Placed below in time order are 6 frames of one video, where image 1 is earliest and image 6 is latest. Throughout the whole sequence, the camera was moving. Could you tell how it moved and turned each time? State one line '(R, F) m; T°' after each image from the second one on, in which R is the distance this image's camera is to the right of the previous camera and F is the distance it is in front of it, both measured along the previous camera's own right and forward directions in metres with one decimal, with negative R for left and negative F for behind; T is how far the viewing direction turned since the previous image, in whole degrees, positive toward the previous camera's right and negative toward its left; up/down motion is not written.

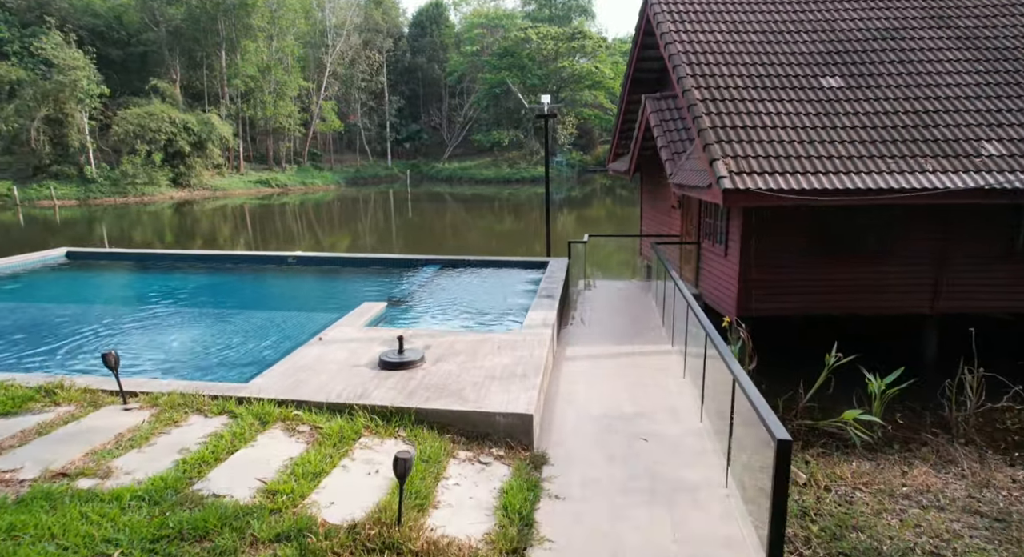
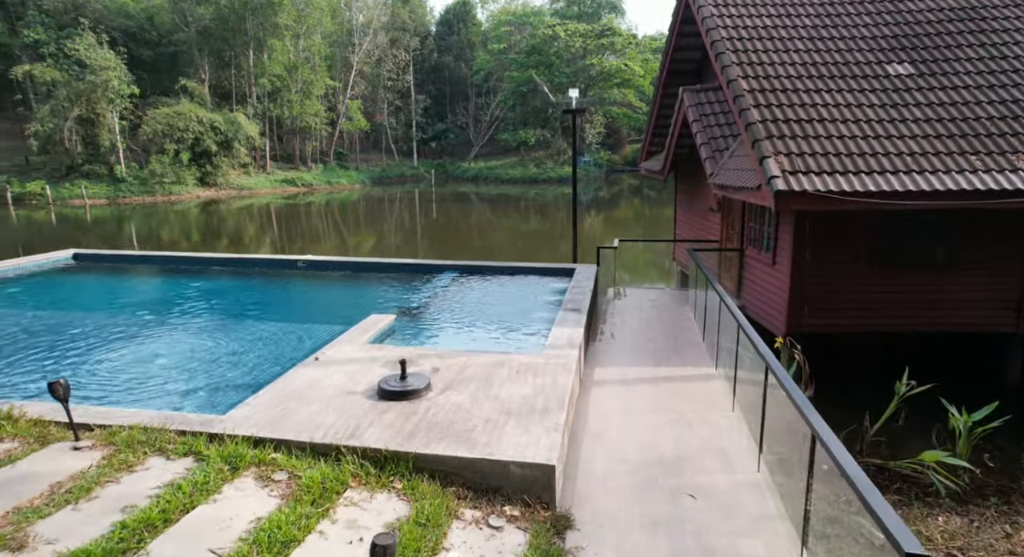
(0.0, +0.5) m; -2°
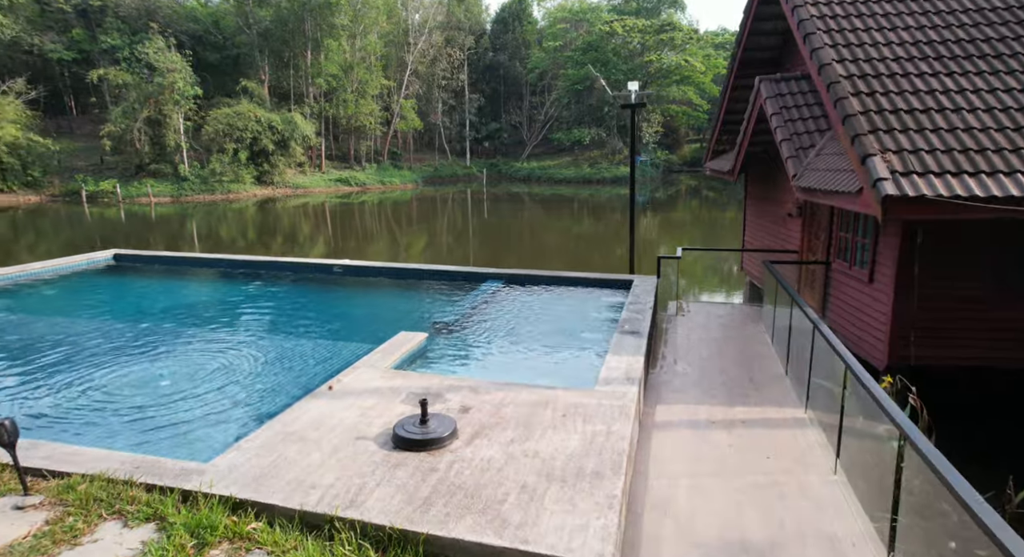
(0.0, +0.6) m; -5°
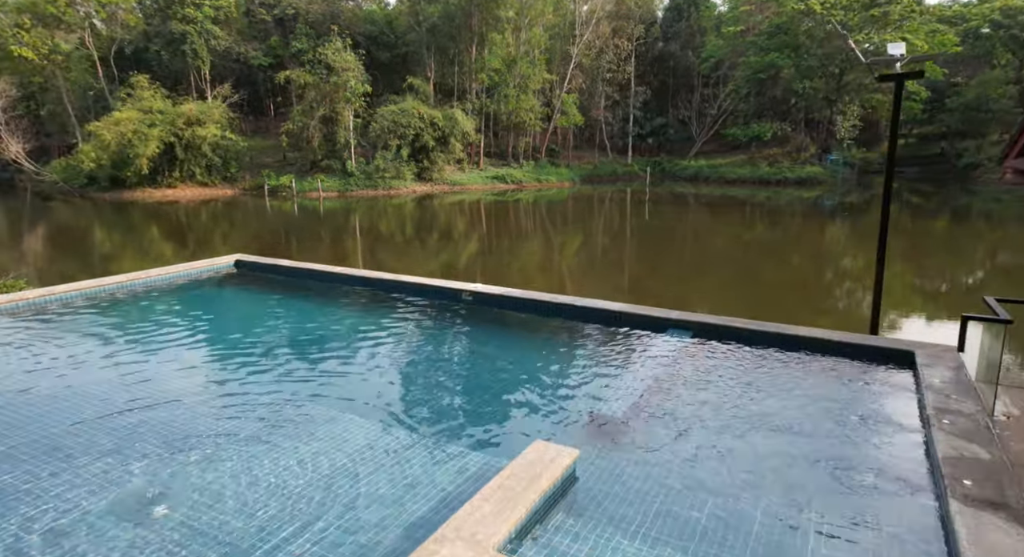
(-0.3, +1.8) m; -14°
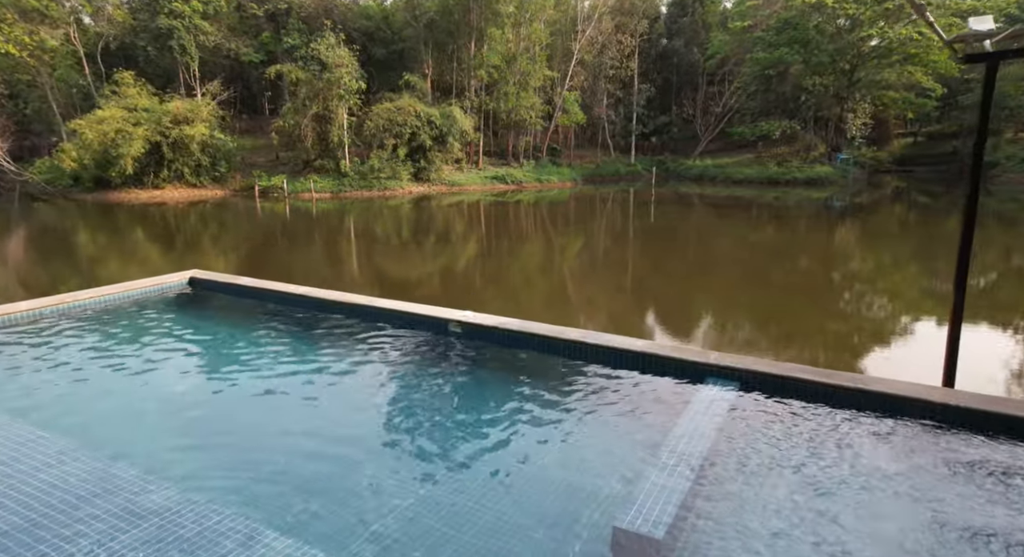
(0.0, +1.0) m; 0°
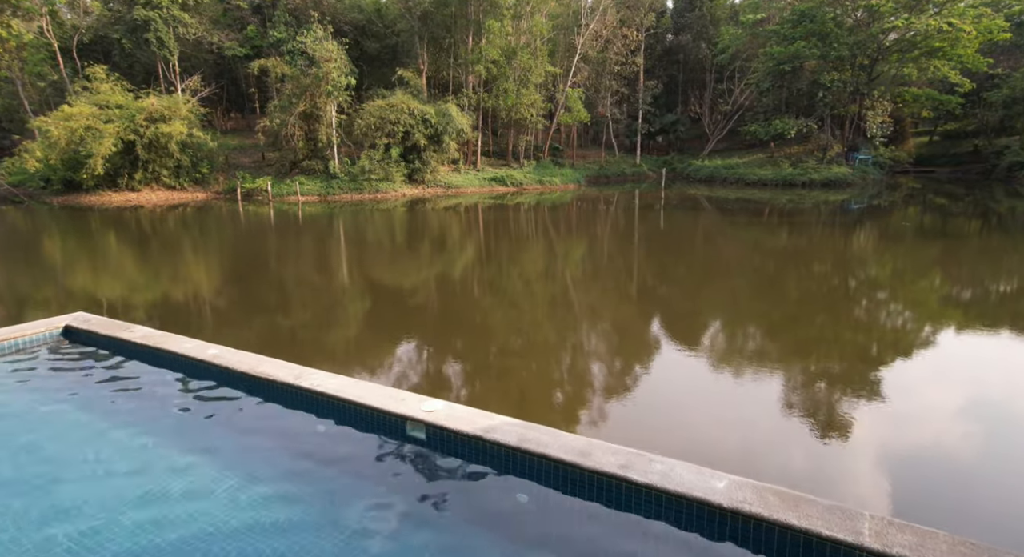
(0.0, +1.7) m; 0°
